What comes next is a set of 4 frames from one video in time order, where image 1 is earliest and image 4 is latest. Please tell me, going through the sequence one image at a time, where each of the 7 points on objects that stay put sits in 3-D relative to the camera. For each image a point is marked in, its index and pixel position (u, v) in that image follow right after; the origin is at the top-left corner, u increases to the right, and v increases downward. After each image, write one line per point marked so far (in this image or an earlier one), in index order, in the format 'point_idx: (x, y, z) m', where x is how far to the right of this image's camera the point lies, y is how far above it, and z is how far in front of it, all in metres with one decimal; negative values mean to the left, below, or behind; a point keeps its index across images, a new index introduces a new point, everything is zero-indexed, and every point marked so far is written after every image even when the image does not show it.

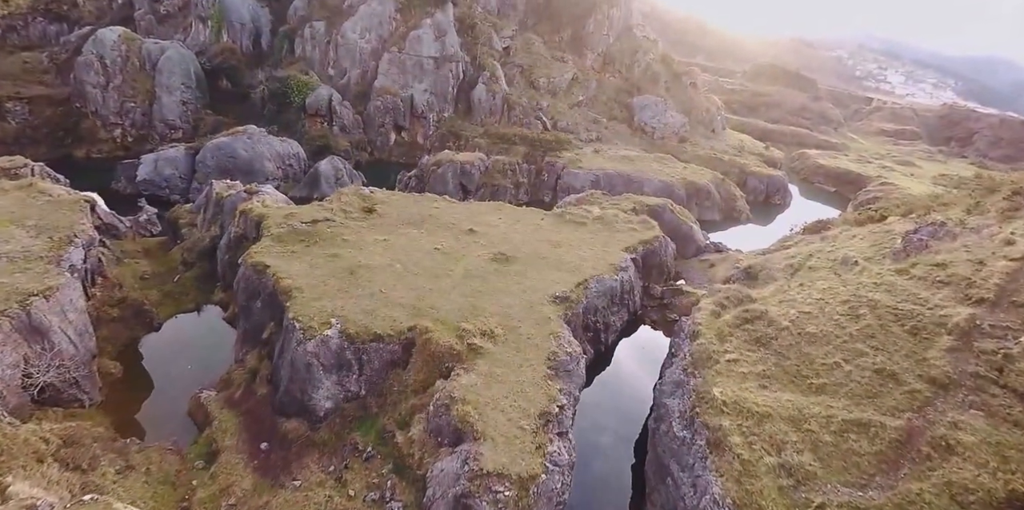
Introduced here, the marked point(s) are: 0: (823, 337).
0: (+10.9, -2.8, +19.4) m
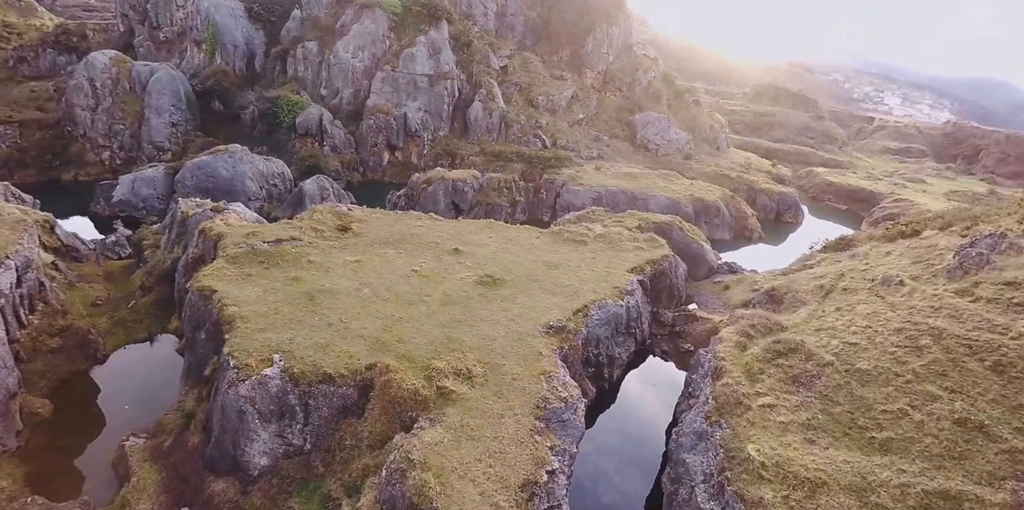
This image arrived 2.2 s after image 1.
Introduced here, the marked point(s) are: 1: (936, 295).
0: (+10.3, -3.3, +15.7) m
1: (+14.7, -1.3, +19.3) m
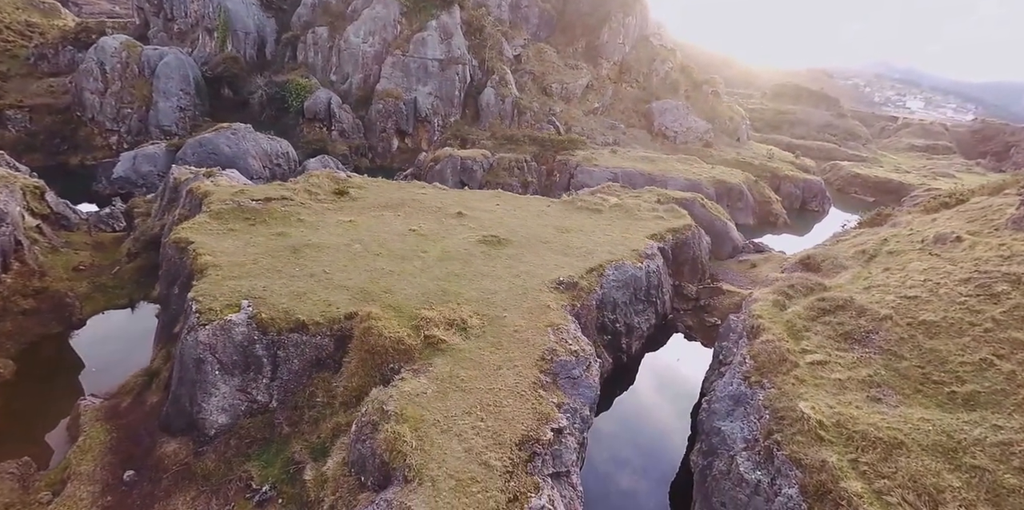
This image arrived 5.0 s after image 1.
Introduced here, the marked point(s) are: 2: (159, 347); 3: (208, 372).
0: (+10.4, -1.8, +13.1) m
1: (+14.8, +0.2, +16.6) m
2: (-12.0, -3.1, +18.9) m
3: (-7.3, -2.8, +13.3) m
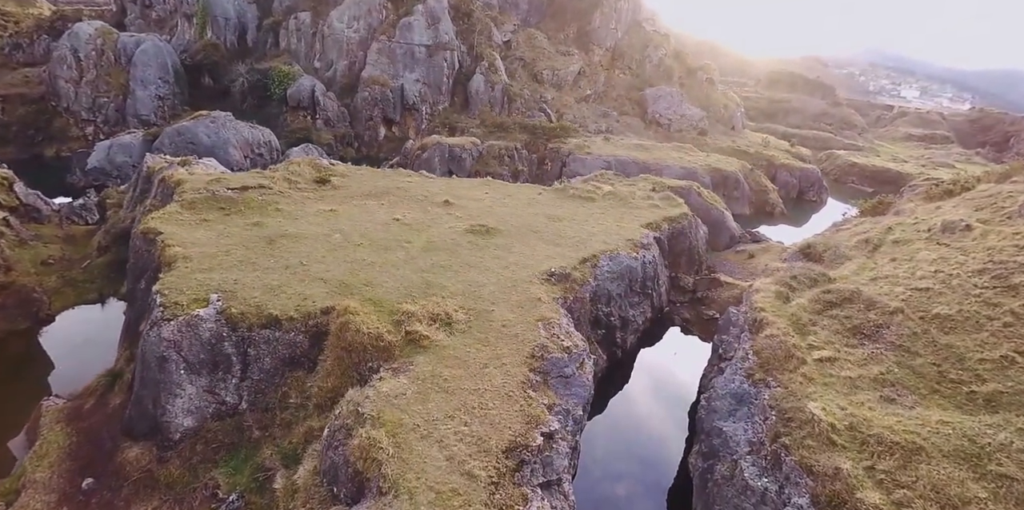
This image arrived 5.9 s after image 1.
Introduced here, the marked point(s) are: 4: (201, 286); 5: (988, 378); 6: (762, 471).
0: (+10.1, -1.5, +12.4) m
1: (+14.5, +0.5, +16.0) m
2: (-12.4, -2.9, +17.9) m
3: (-7.6, -2.6, +12.3) m
4: (-7.9, -0.8, +14.1) m
5: (+9.1, -2.4, +10.7) m
6: (+4.5, -3.9, +9.9) m
